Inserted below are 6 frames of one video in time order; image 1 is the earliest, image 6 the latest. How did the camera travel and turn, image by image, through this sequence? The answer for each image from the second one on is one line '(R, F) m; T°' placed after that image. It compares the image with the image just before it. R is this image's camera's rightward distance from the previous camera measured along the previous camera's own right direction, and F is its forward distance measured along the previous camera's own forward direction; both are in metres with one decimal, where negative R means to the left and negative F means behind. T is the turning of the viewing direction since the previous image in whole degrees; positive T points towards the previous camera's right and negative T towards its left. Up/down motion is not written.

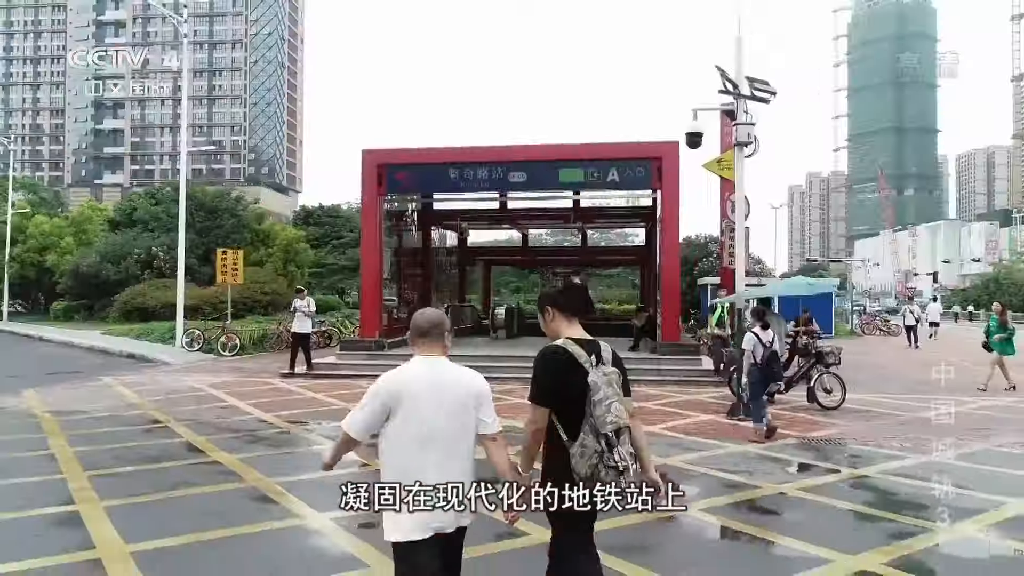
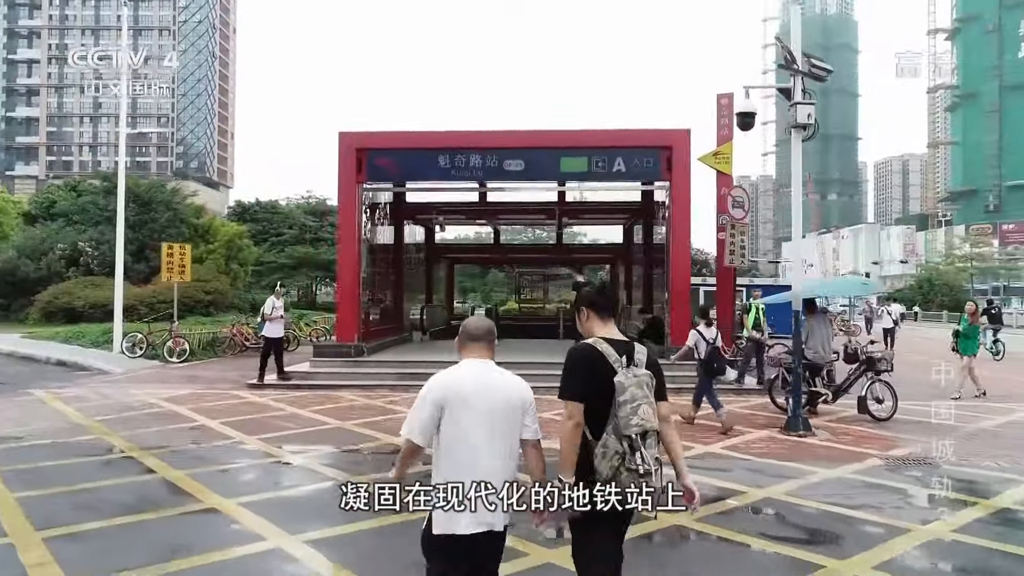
(-1.0, +1.2) m; +5°
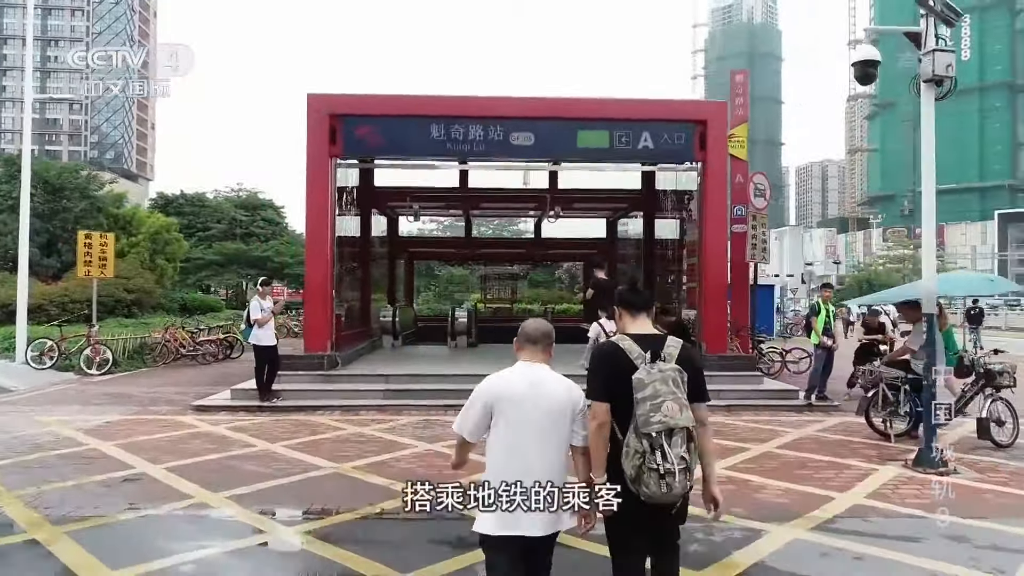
(-1.0, +2.0) m; +5°
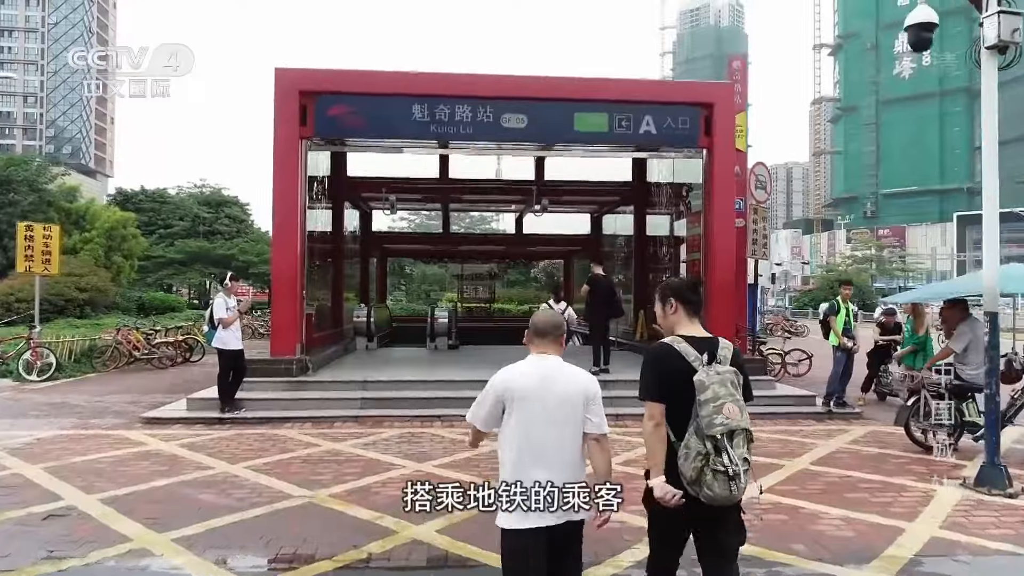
(-0.3, +0.9) m; +2°
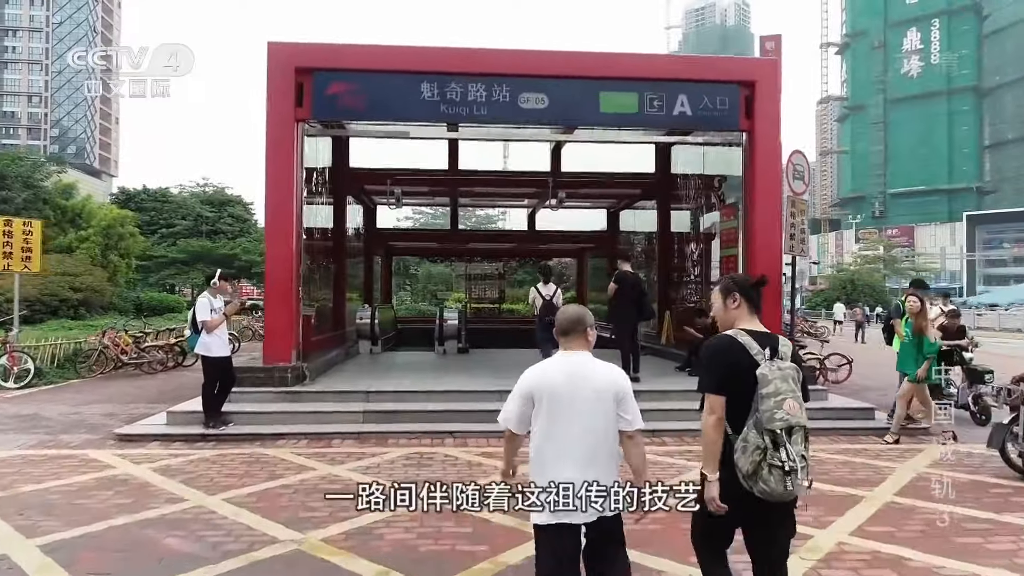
(-0.2, +0.9) m; 0°
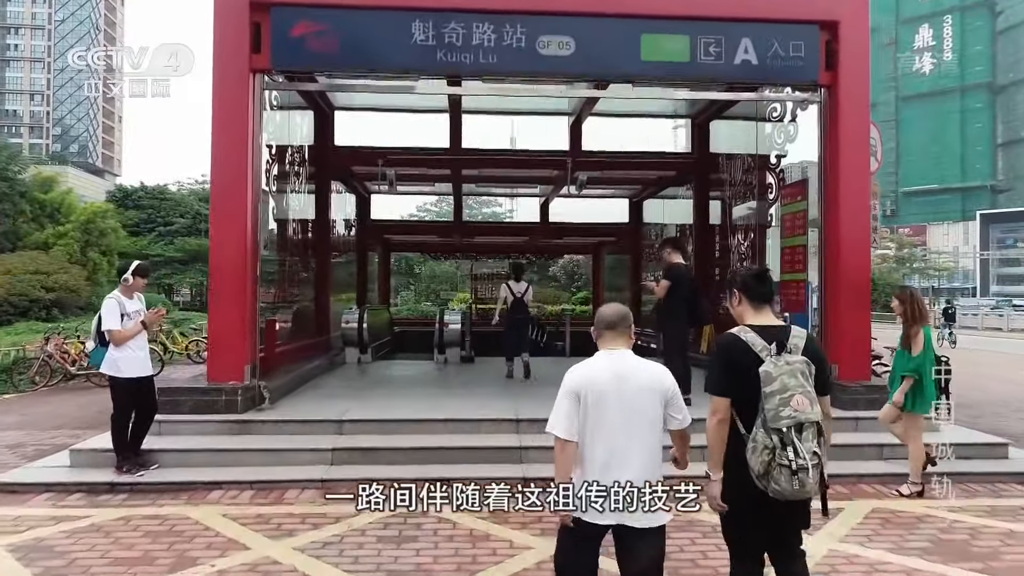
(-0.1, +1.8) m; -1°
